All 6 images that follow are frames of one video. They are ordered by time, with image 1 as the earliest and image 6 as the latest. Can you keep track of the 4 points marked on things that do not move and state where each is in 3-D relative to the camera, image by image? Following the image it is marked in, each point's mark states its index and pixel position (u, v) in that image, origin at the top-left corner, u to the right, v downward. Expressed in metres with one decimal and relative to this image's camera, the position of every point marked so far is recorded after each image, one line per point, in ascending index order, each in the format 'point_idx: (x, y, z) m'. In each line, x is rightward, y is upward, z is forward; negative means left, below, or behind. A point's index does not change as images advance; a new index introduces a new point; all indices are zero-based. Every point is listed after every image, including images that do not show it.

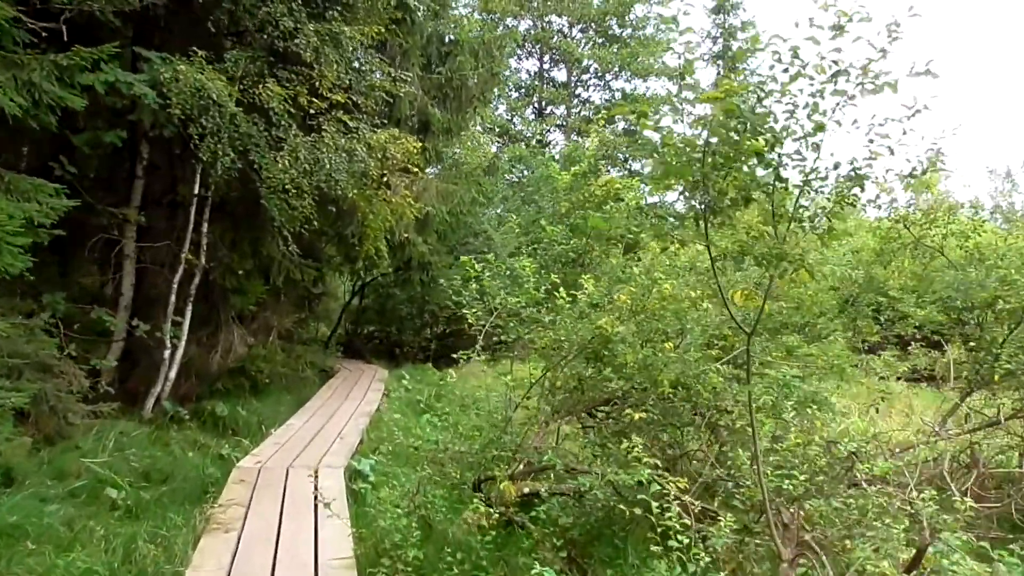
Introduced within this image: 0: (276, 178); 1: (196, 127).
0: (-1.2, +0.6, +5.4) m
1: (-1.5, +0.8, +5.2) m
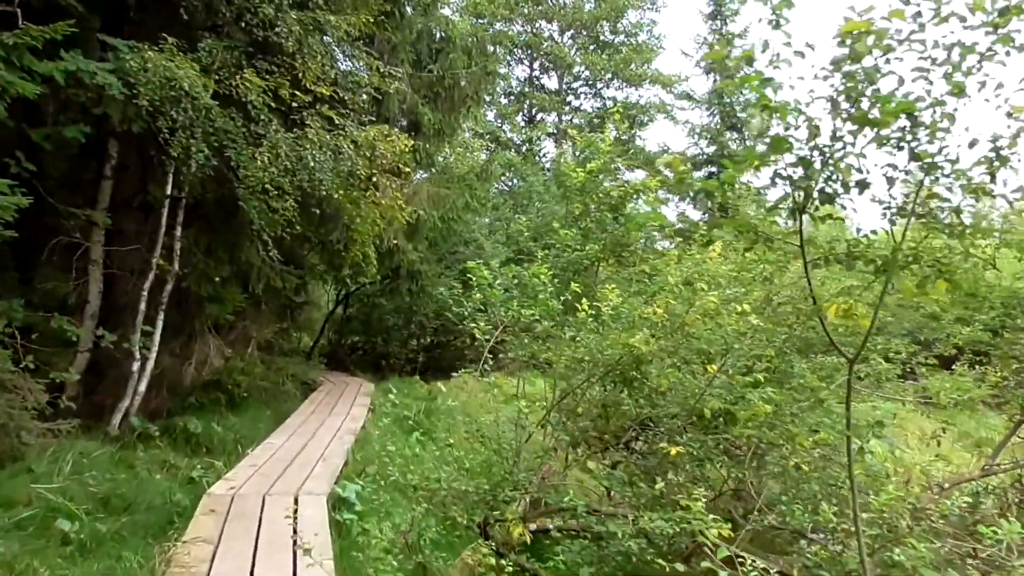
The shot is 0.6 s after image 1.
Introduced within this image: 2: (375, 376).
0: (-1.2, +0.5, +5.0) m
1: (-1.5, +0.7, +4.8) m
2: (-1.3, -0.9, +10.2) m
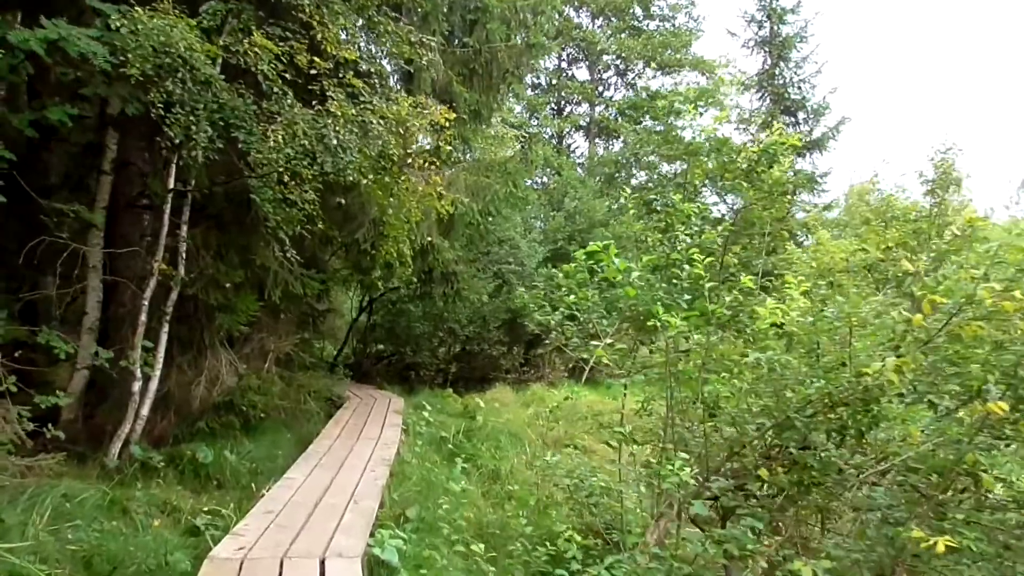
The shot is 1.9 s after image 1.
0: (-1.0, +0.5, +4.2) m
1: (-1.3, +0.7, +4.0) m
2: (-0.9, -0.9, +9.4) m
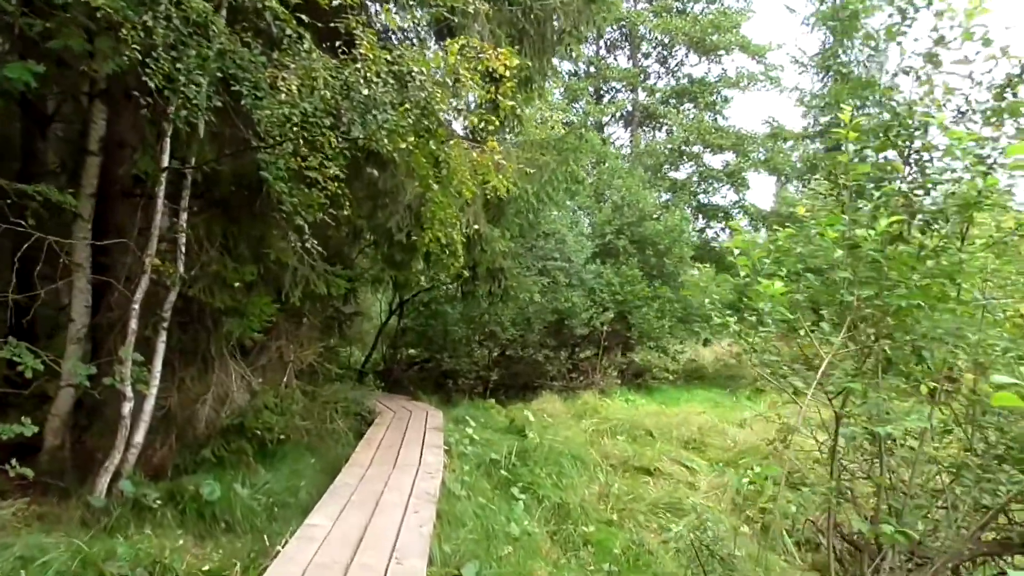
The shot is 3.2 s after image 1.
0: (-0.7, +0.5, +3.3) m
1: (-1.1, +0.7, +3.1) m
2: (-0.6, -0.9, +8.5) m
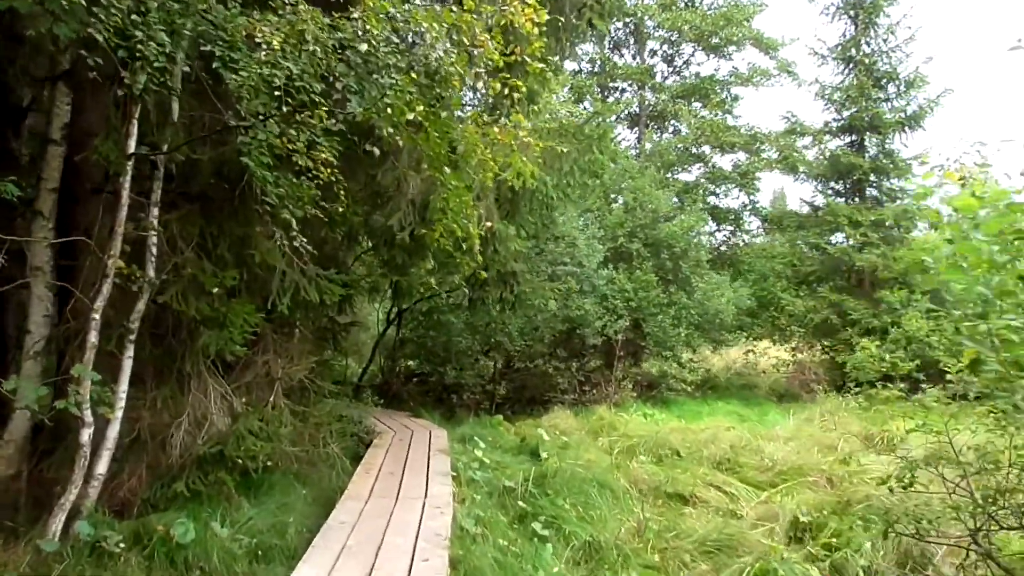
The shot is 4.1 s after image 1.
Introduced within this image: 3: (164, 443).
0: (-0.6, +0.5, +2.7) m
1: (-1.0, +0.7, +2.5) m
2: (-0.5, -0.9, +7.9) m
3: (-1.3, -0.6, +4.0) m
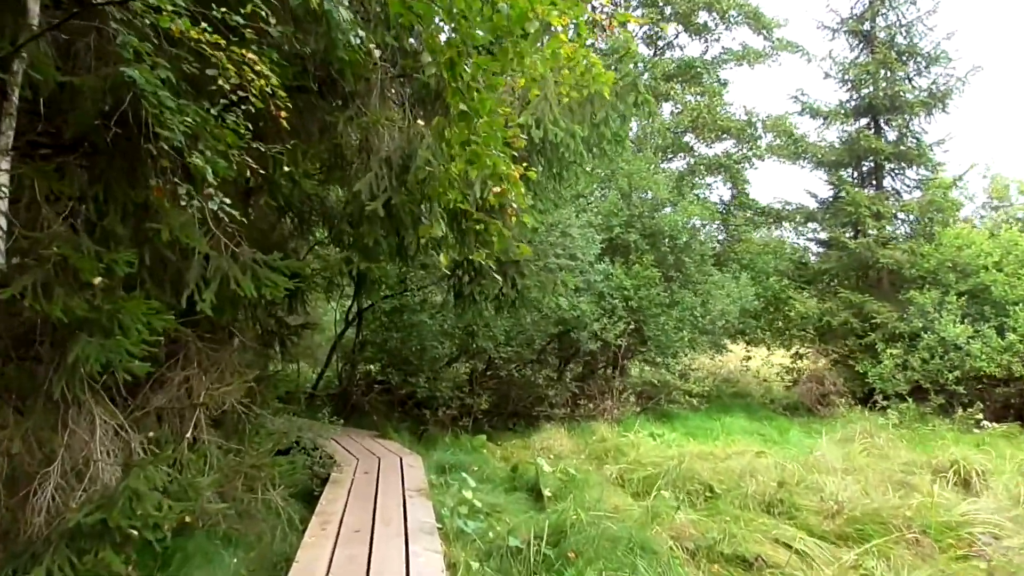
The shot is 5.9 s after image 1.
0: (-0.5, +0.5, +1.5) m
1: (-0.9, +0.7, +1.3) m
2: (-0.6, -0.9, +6.7) m
3: (-1.2, -0.5, +2.7) m
